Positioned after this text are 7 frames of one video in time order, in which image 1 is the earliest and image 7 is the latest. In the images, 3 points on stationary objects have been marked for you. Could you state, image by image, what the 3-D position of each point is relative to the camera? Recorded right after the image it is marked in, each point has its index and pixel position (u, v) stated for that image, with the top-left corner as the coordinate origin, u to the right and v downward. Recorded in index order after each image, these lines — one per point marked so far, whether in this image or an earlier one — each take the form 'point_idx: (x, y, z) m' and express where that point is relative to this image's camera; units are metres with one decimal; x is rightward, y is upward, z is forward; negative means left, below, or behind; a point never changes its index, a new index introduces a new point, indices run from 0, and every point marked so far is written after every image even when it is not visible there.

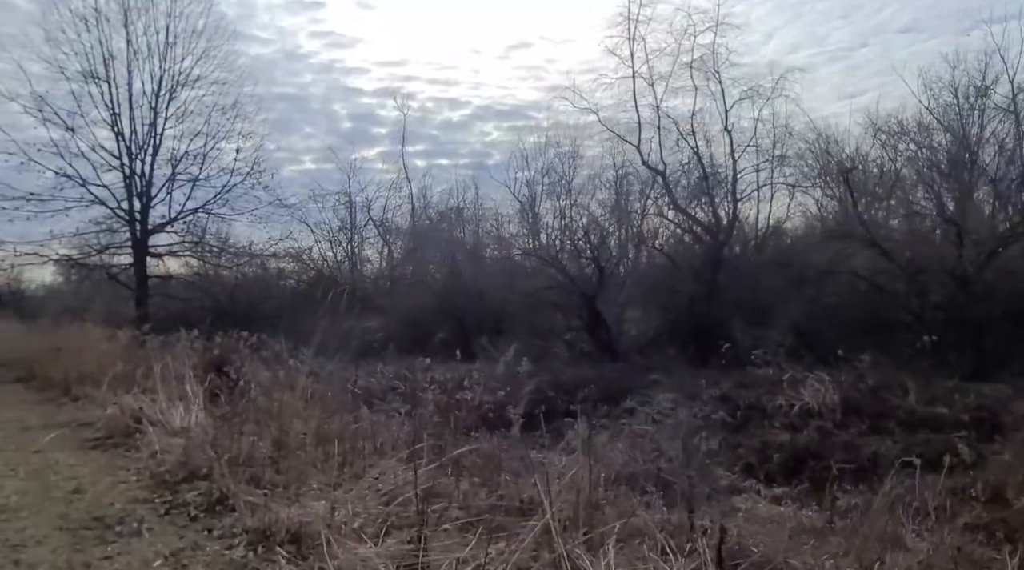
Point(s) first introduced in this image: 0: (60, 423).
0: (-6.9, -2.1, +11.5) m
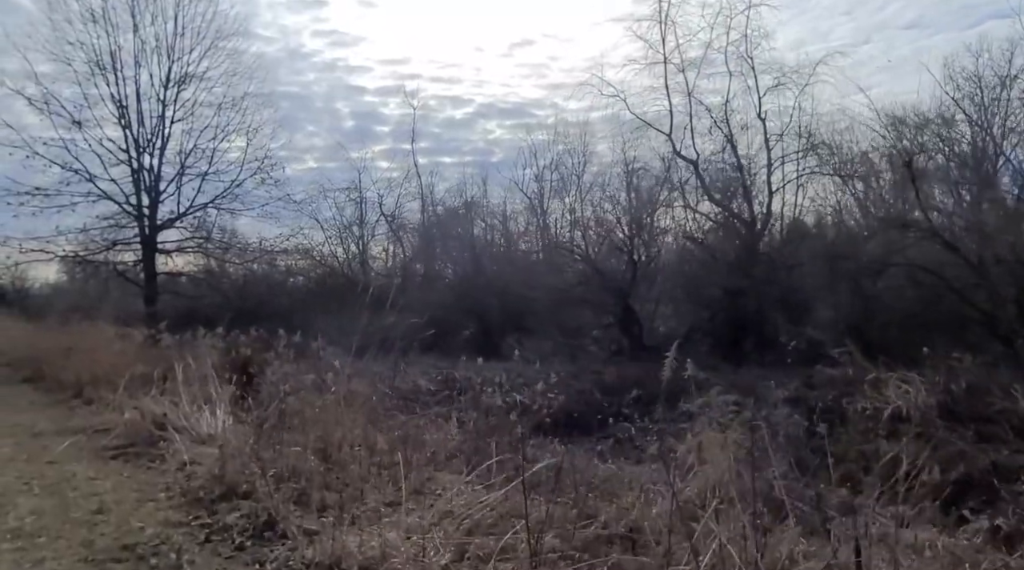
0: (-6.2, -2.0, +10.6) m
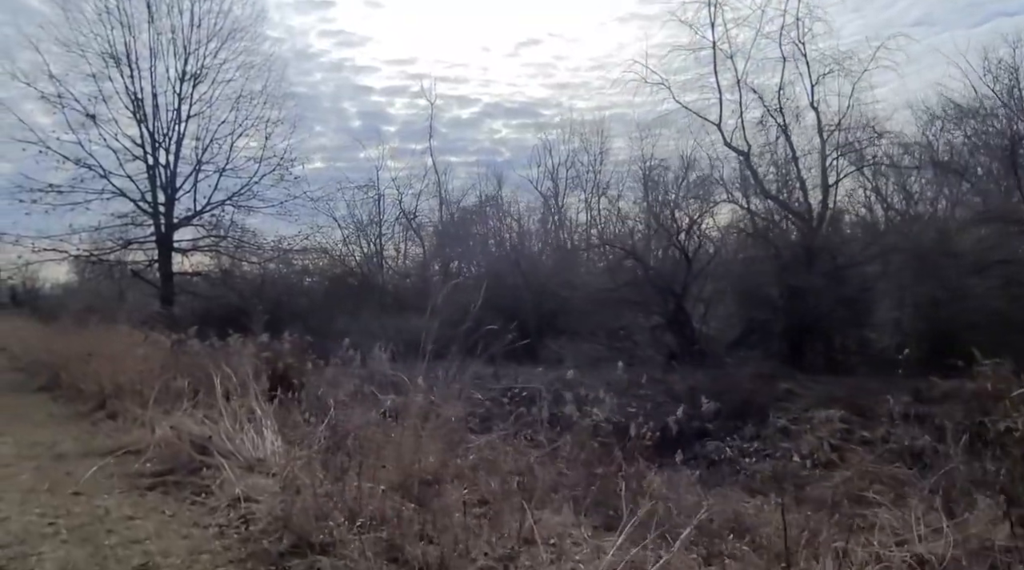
0: (-5.2, -2.0, +9.4) m
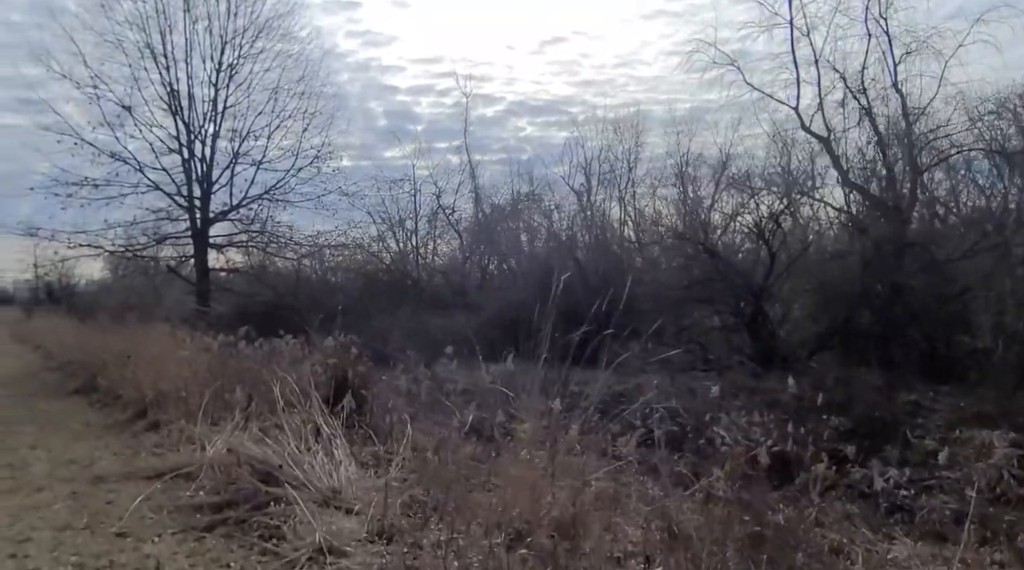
0: (-4.0, -2.0, +8.2) m
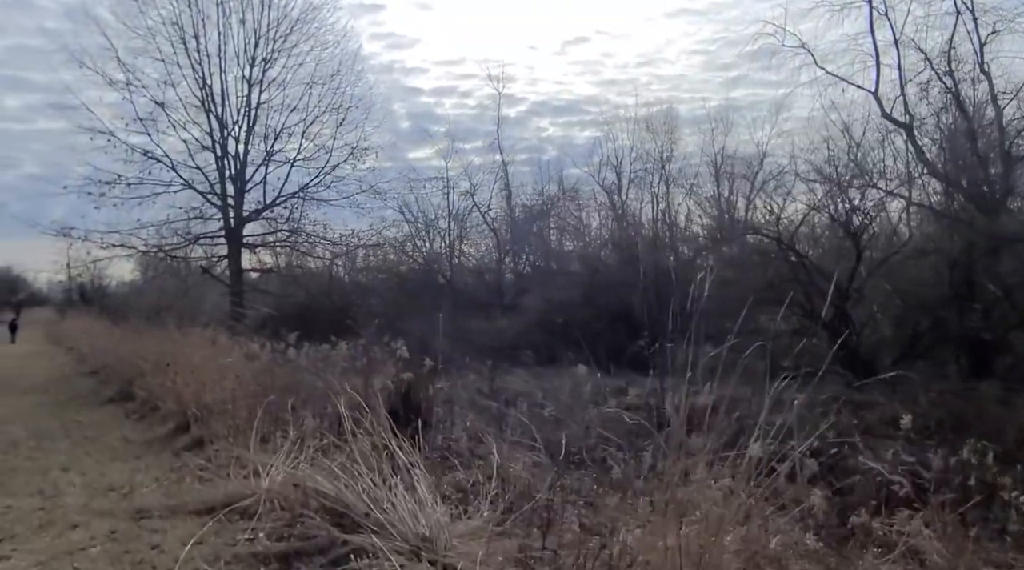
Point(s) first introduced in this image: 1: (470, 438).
0: (-3.0, -2.0, +7.1) m
1: (-0.5, -1.7, +8.2) m
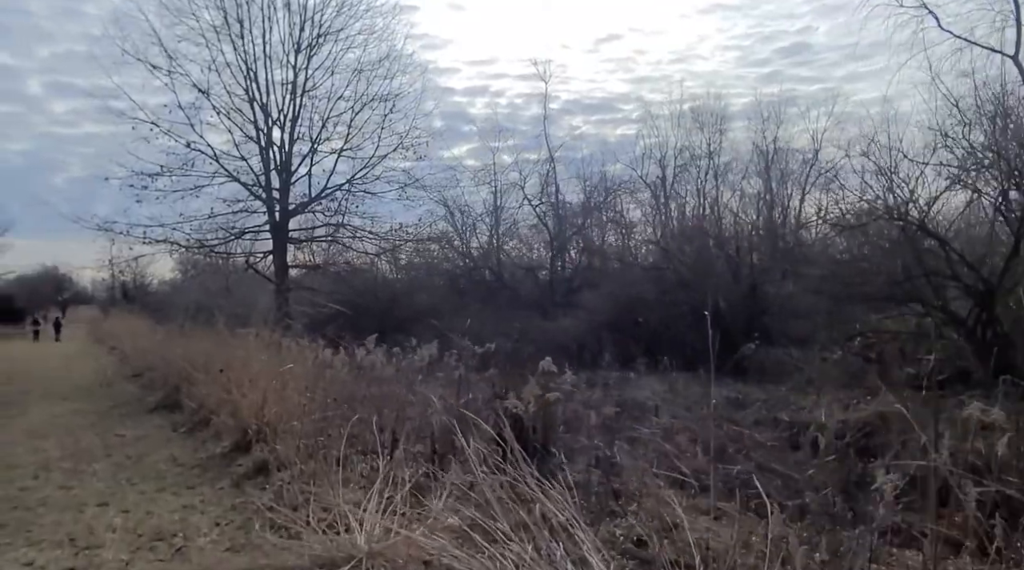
0: (-1.7, -1.9, +5.3) m
1: (+0.9, -1.6, +6.3) m
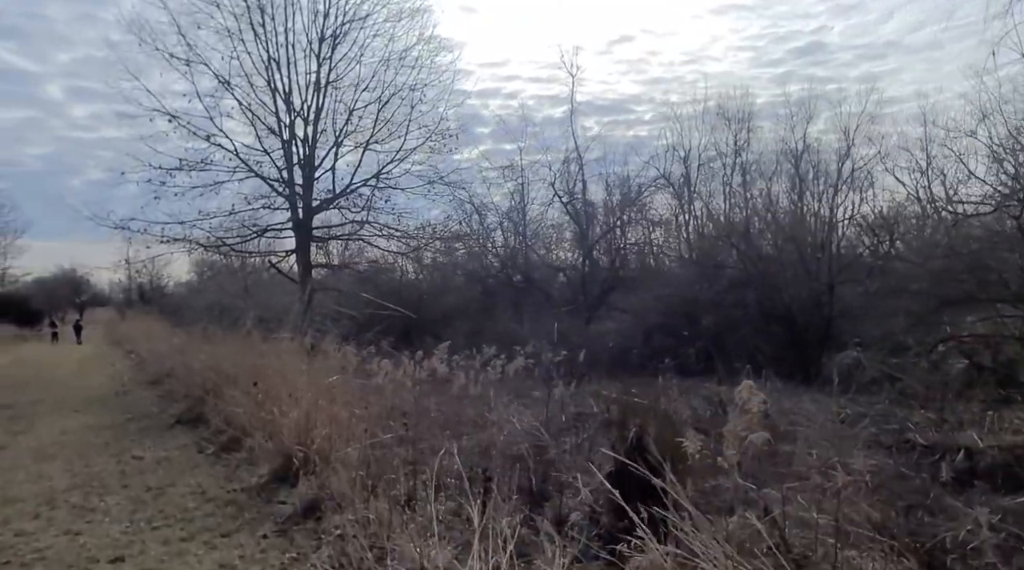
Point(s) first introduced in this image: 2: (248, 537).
0: (-0.8, -1.9, +3.7) m
1: (+1.8, -1.5, +4.6) m
2: (-2.1, -2.0, +6.0) m
